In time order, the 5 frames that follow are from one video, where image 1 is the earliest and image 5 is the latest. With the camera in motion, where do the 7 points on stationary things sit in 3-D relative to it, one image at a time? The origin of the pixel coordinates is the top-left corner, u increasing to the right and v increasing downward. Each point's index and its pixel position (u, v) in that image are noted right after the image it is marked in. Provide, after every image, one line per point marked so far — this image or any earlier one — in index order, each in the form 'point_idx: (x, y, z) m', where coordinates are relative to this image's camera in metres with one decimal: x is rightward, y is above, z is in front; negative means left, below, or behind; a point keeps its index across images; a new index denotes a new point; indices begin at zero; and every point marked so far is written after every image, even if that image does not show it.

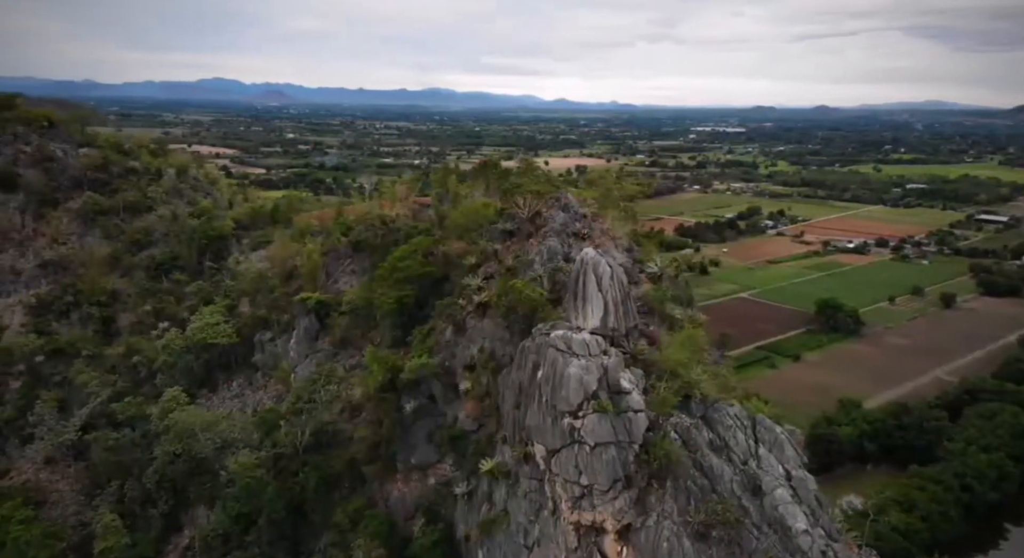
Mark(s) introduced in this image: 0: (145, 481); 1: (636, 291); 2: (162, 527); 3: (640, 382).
0: (-10.1, -5.6, +18.5) m
1: (+2.1, -0.2, +12.0) m
2: (-9.4, -6.7, +18.0) m
3: (+1.7, -1.4, +9.4) m
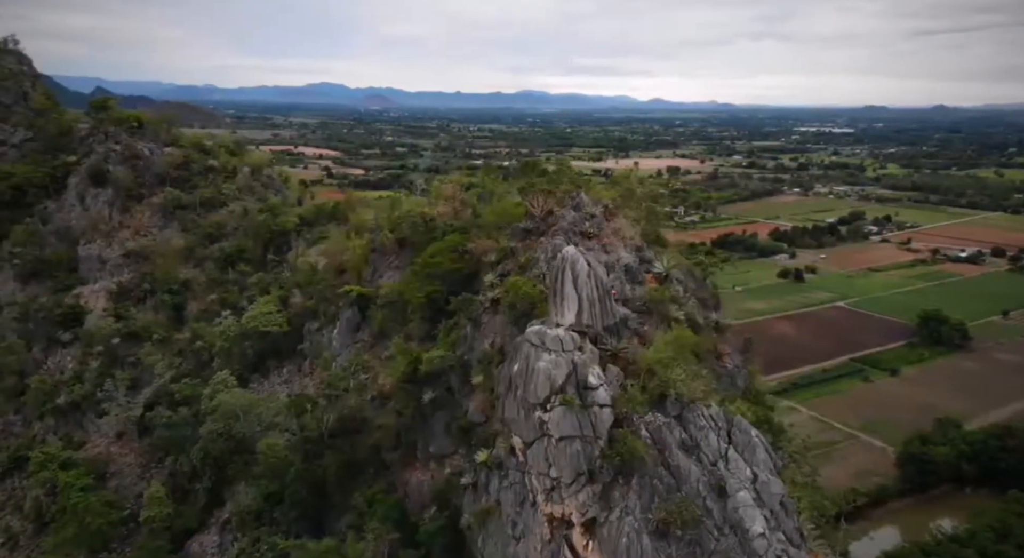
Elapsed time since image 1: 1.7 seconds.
0: (-9.5, -5.3, +19.8) m
1: (+2.1, -0.2, +12.1) m
2: (-8.8, -6.4, +19.3) m
3: (+1.4, -1.4, +9.5) m
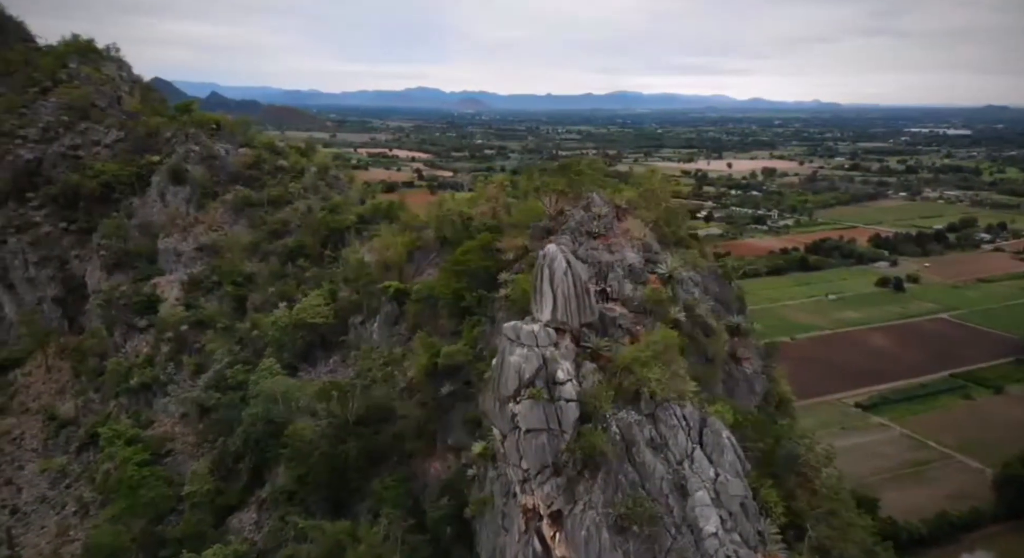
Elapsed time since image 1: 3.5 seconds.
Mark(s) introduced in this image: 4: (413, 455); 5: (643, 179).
0: (-8.7, -5.1, +21.1) m
1: (+2.1, -0.2, +12.1) m
2: (-8.1, -6.2, +20.5) m
3: (+1.1, -1.4, +9.6) m
4: (-2.5, -4.4, +16.8) m
5: (+3.6, +2.6, +17.5) m
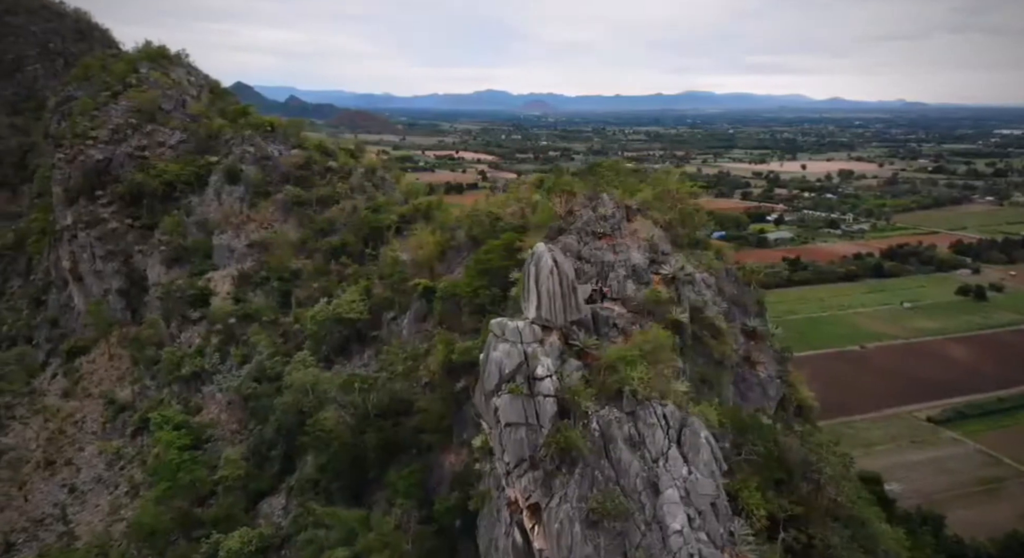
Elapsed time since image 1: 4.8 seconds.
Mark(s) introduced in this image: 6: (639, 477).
0: (-8.0, -4.9, +22.0) m
1: (+2.2, -0.2, +12.2) m
2: (-7.5, -6.0, +21.4) m
3: (+0.9, -1.4, +9.8) m
4: (-2.2, -4.4, +17.3) m
5: (+4.1, +2.6, +17.5) m
6: (+1.7, -2.6, +8.7) m
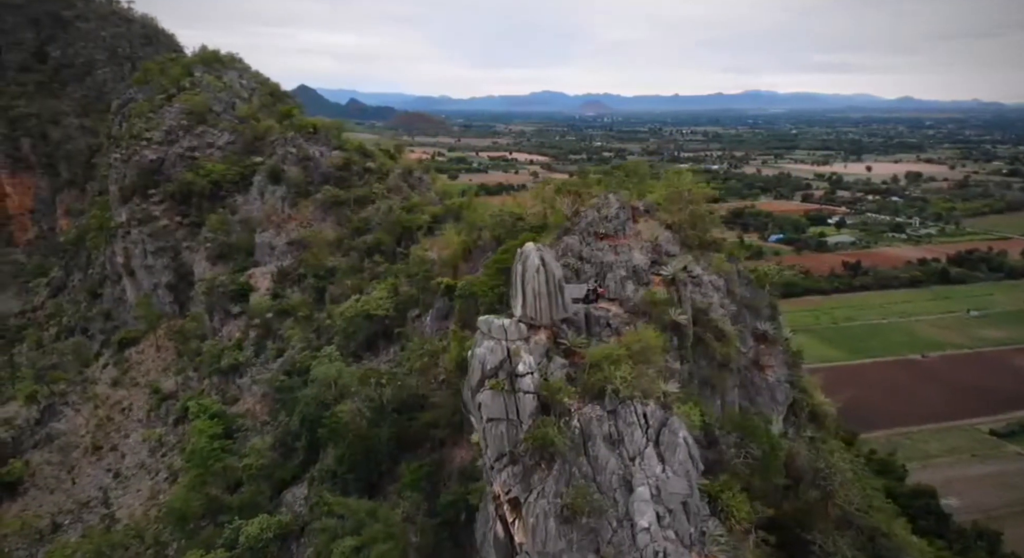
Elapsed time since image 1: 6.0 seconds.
0: (-7.4, -4.8, +22.8) m
1: (+2.1, -0.2, +12.3) m
2: (-6.9, -5.9, +22.1) m
3: (+0.7, -1.4, +9.9) m
4: (-1.9, -4.3, +17.6) m
5: (+4.5, +2.5, +17.4) m
6: (+1.4, -2.6, +8.8) m
